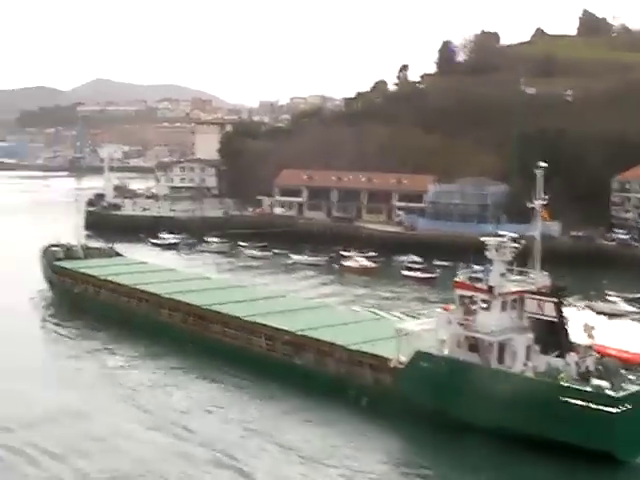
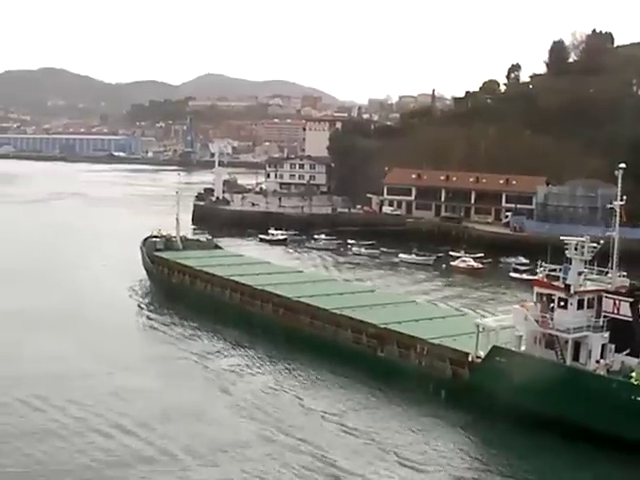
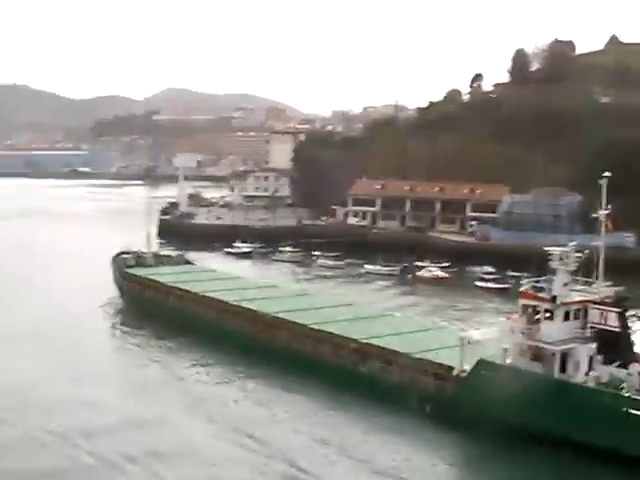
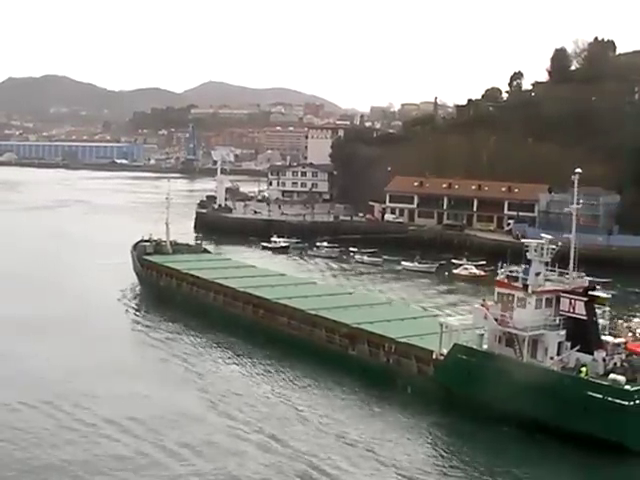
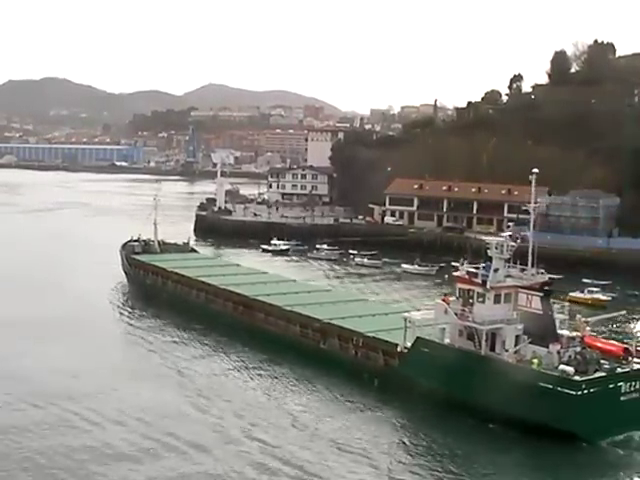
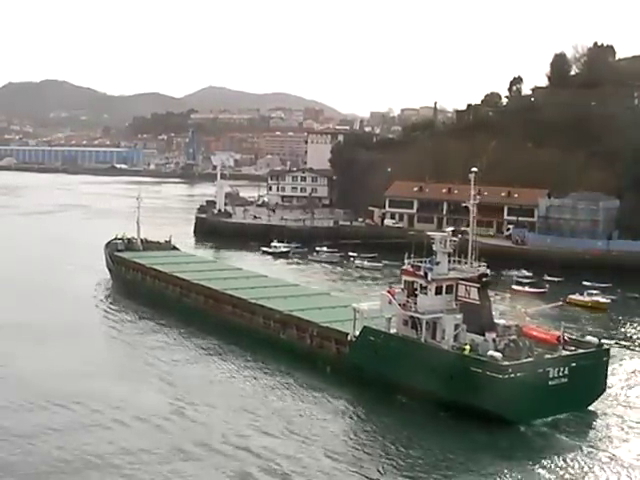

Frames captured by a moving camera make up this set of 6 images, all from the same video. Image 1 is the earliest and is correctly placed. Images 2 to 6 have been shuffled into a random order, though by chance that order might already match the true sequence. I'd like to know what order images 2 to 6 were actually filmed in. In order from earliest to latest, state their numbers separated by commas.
3, 2, 4, 5, 6
